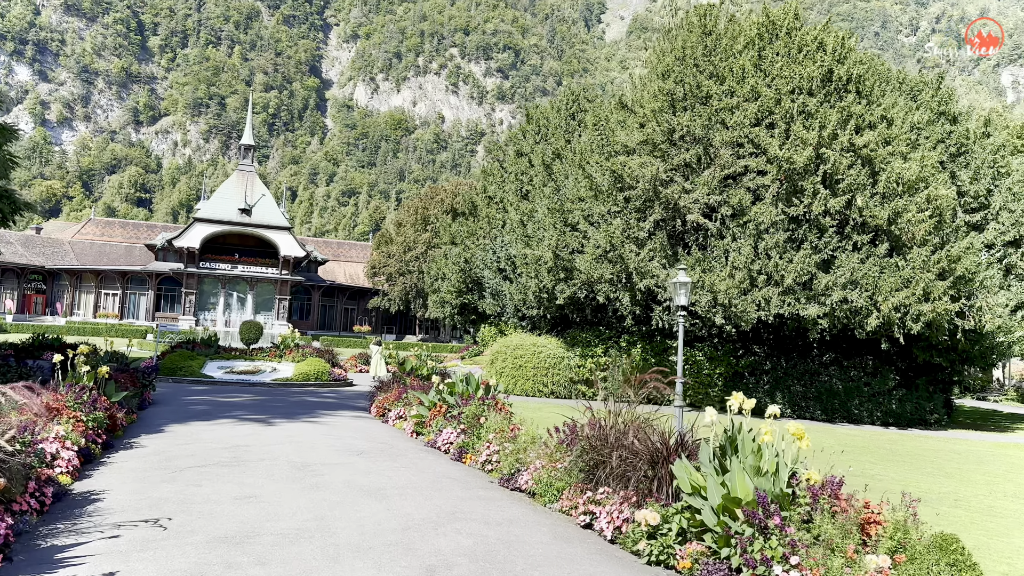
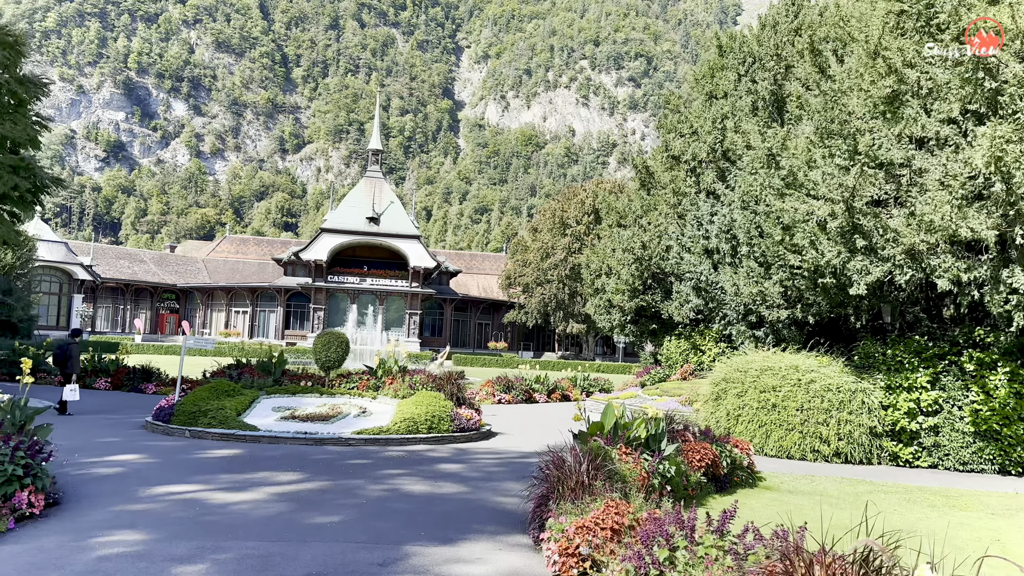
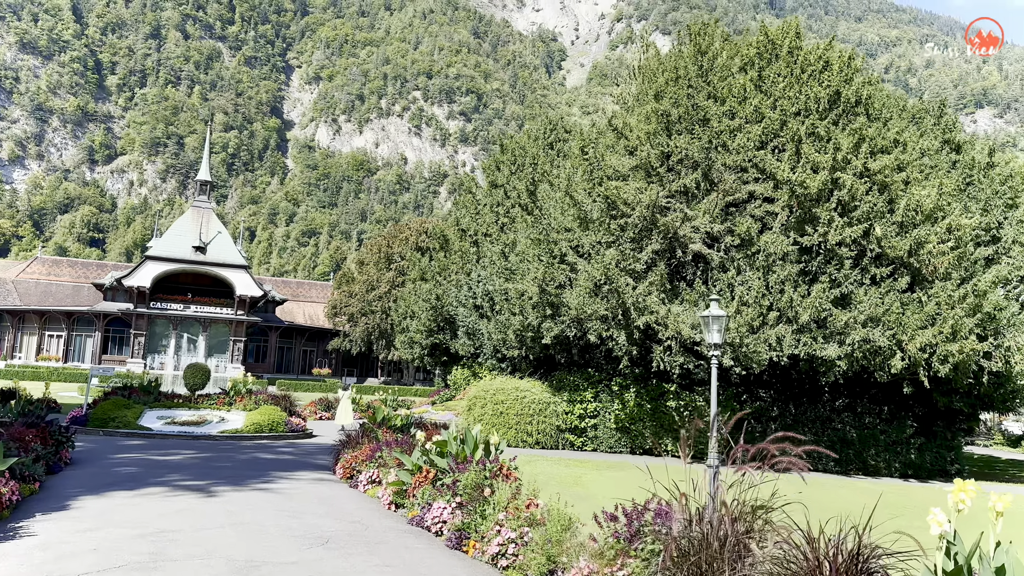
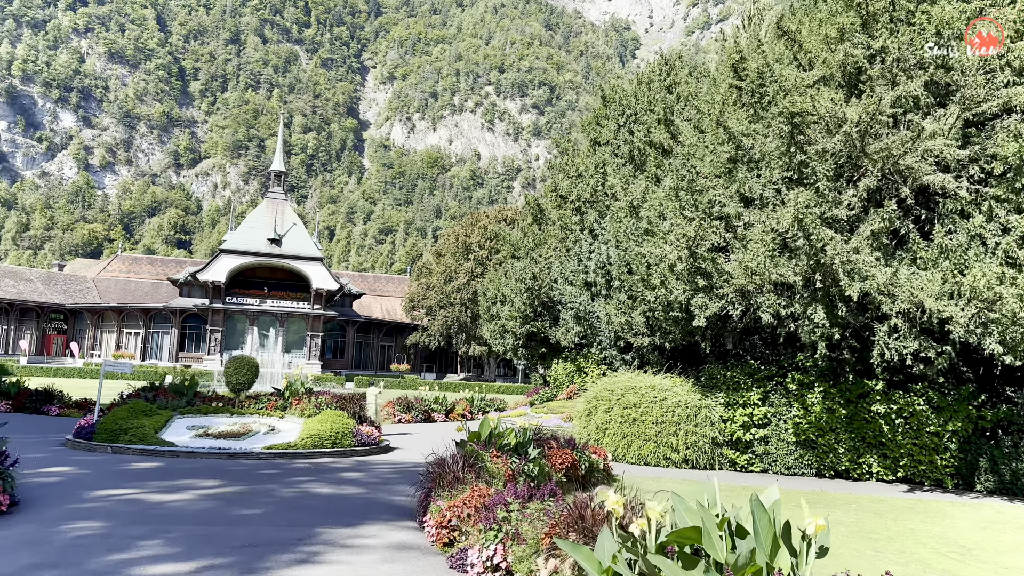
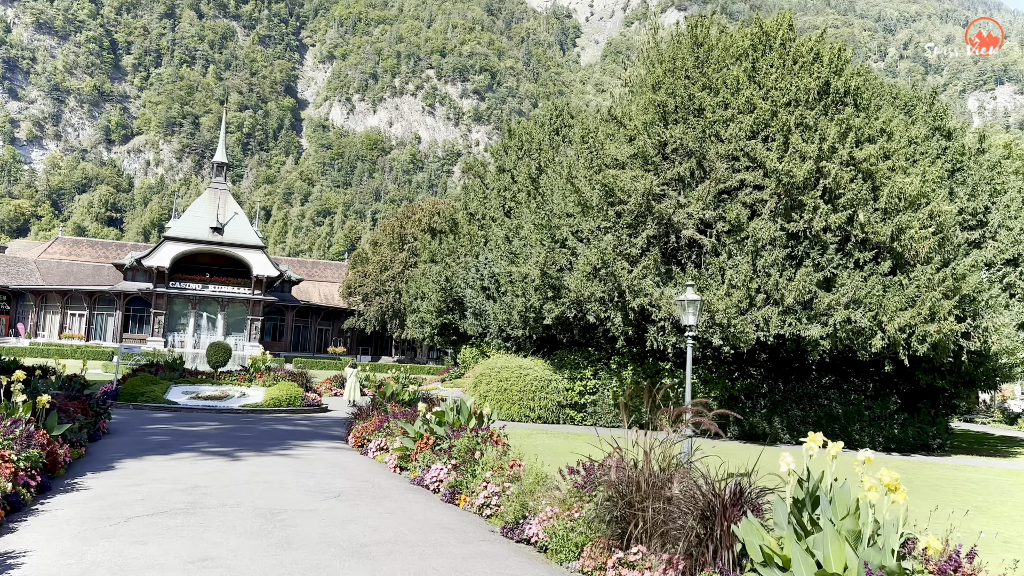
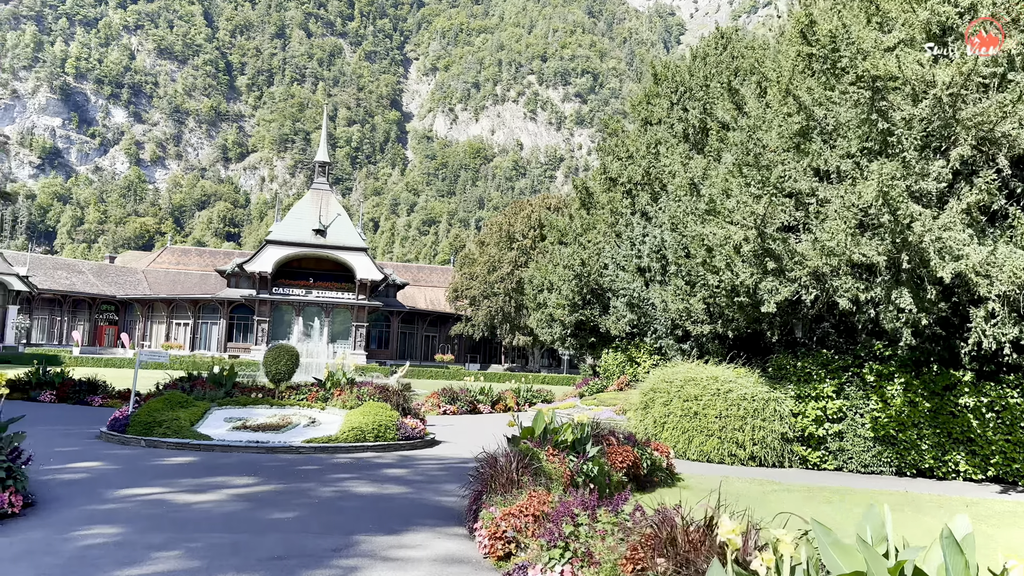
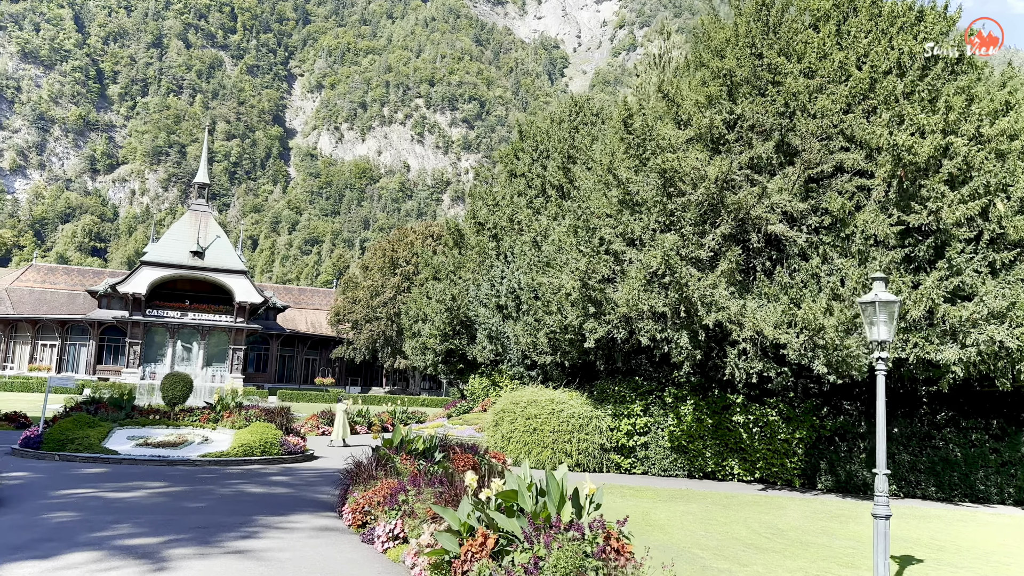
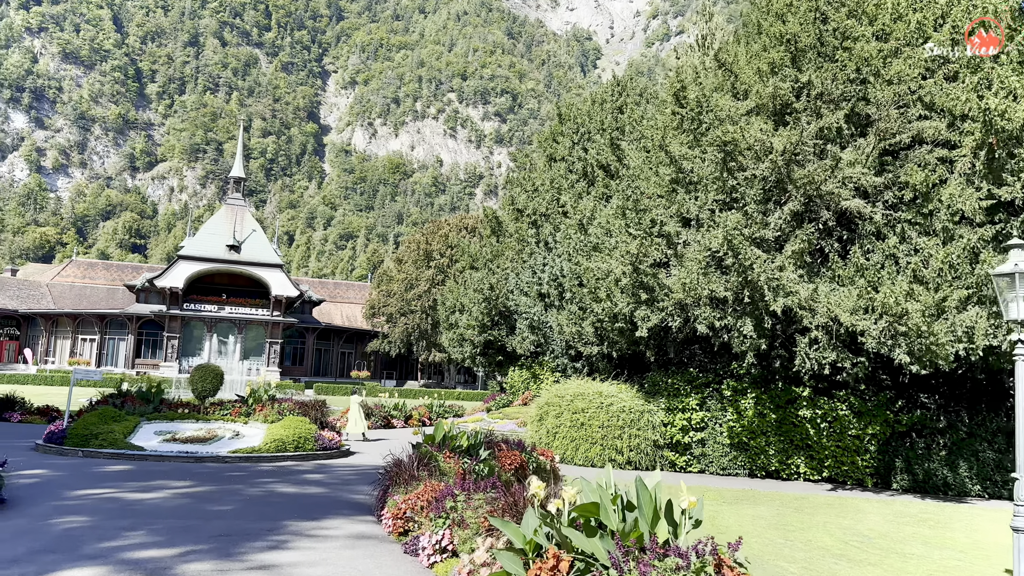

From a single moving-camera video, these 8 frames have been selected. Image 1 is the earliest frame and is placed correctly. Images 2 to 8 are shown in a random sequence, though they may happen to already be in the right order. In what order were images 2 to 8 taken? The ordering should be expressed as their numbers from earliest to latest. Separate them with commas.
5, 3, 7, 8, 4, 6, 2
